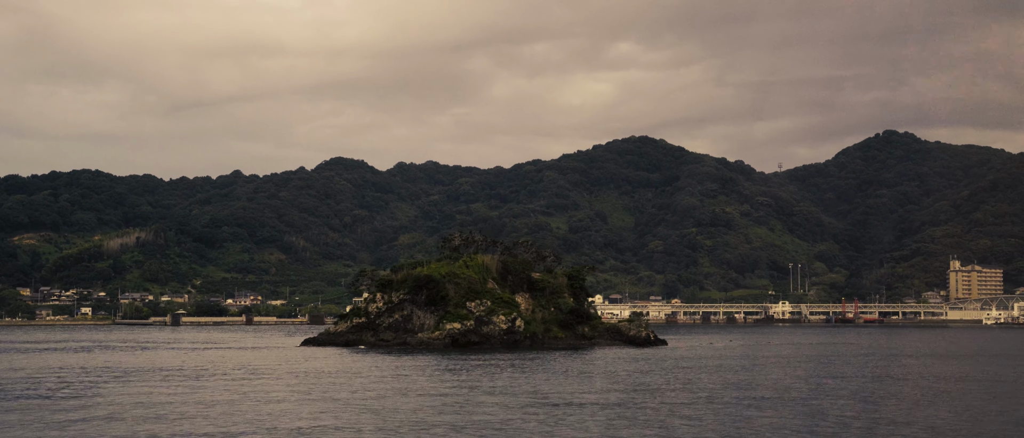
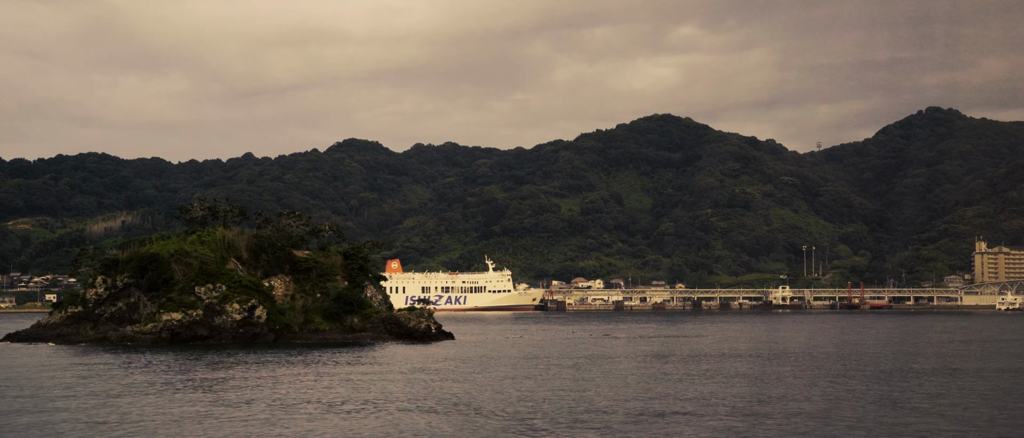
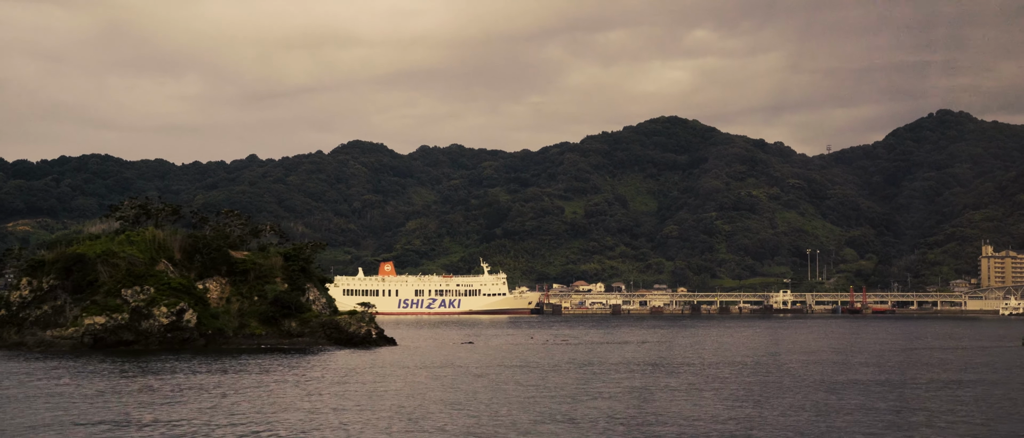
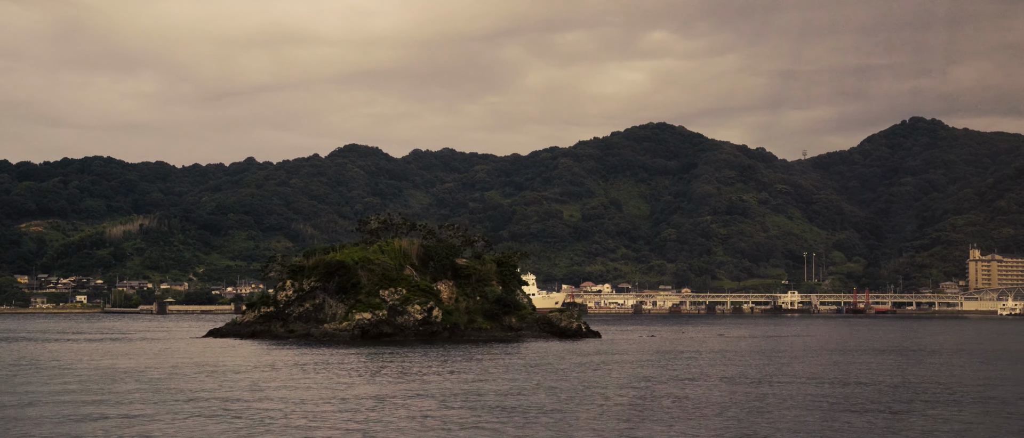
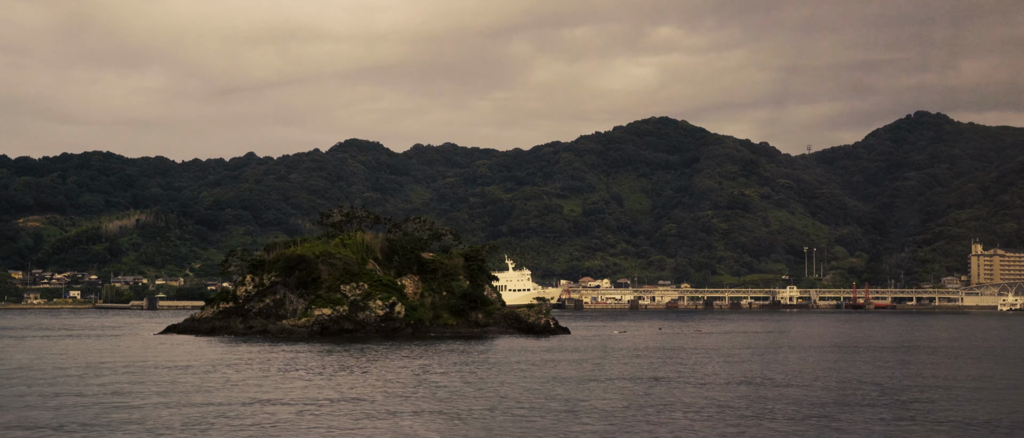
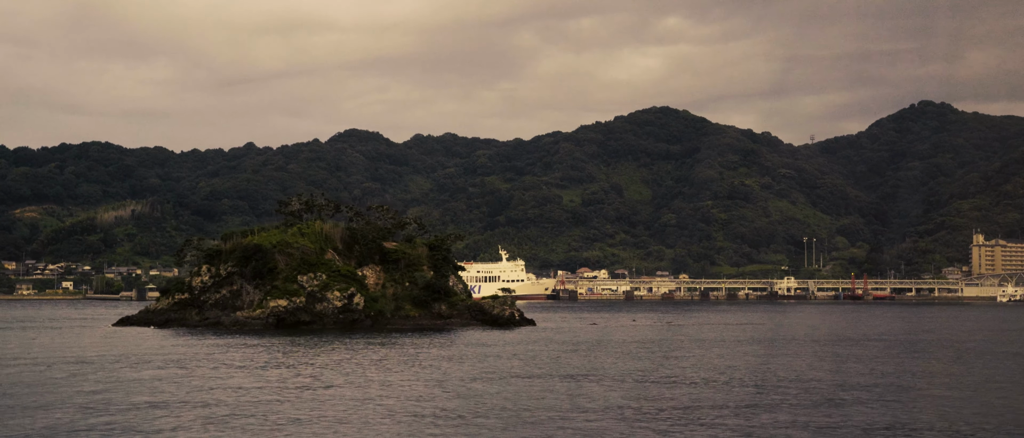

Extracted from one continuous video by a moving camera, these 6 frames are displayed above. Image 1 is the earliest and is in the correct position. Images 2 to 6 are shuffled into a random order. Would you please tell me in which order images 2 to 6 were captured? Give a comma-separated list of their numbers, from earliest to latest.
4, 5, 6, 2, 3
